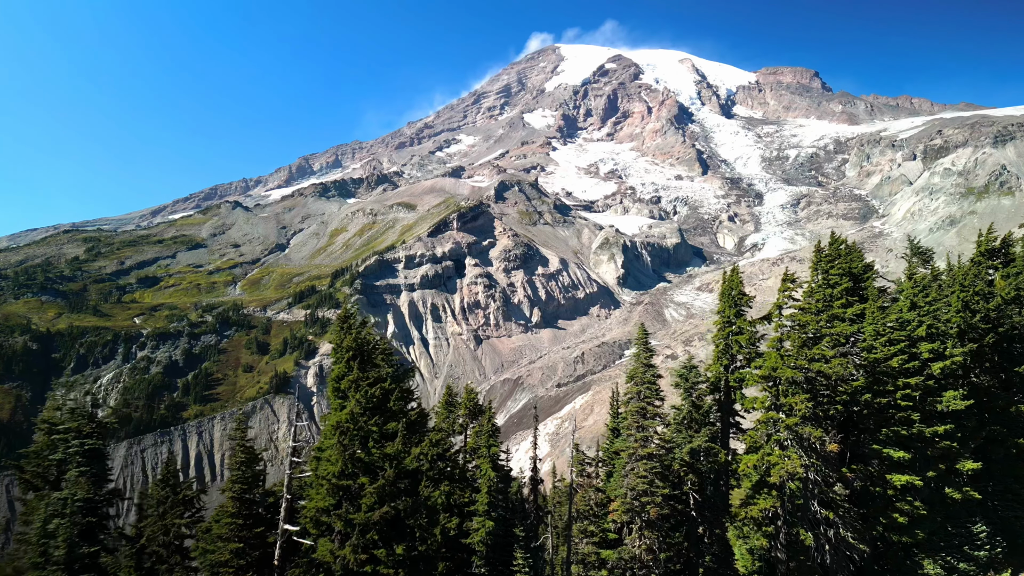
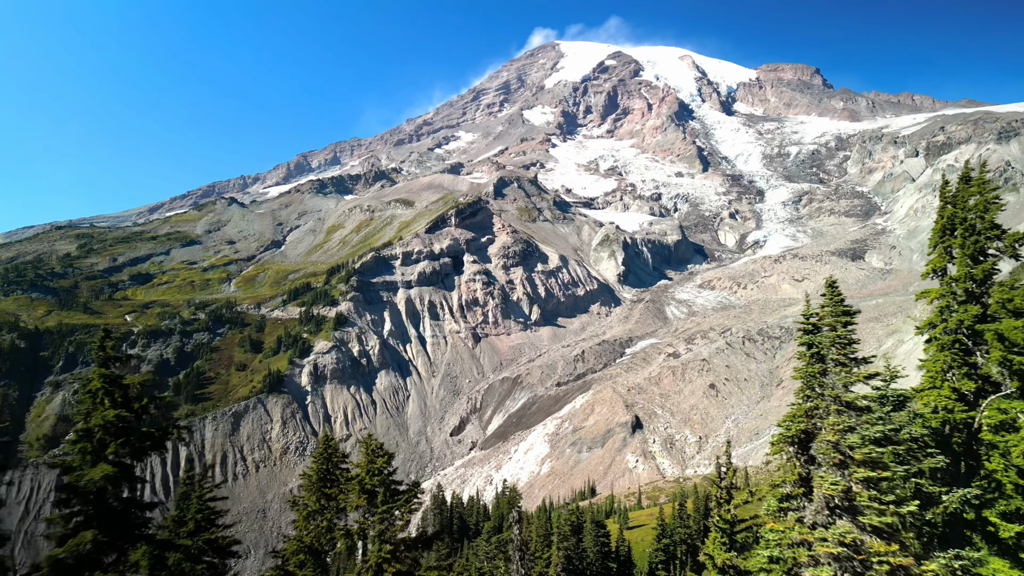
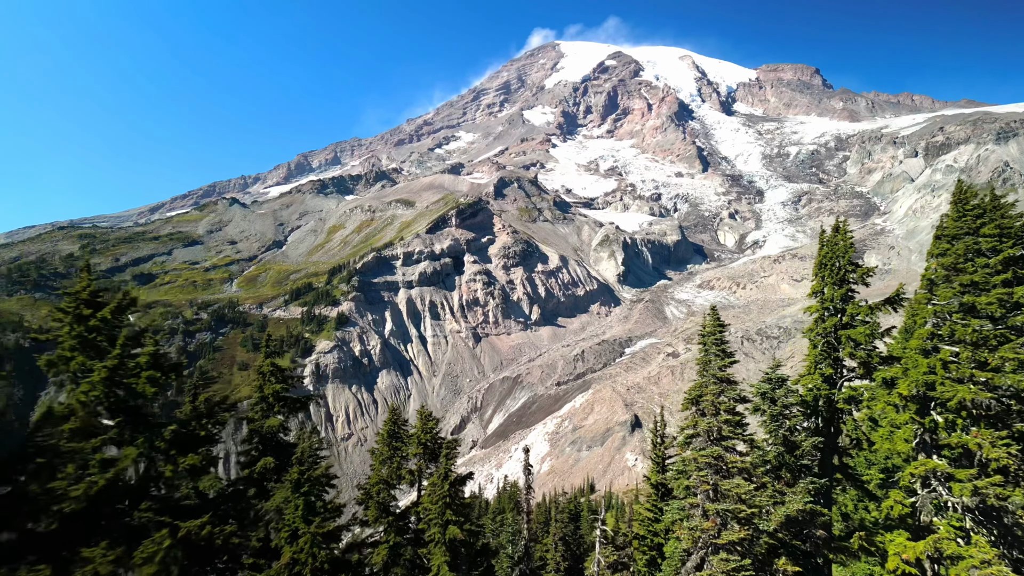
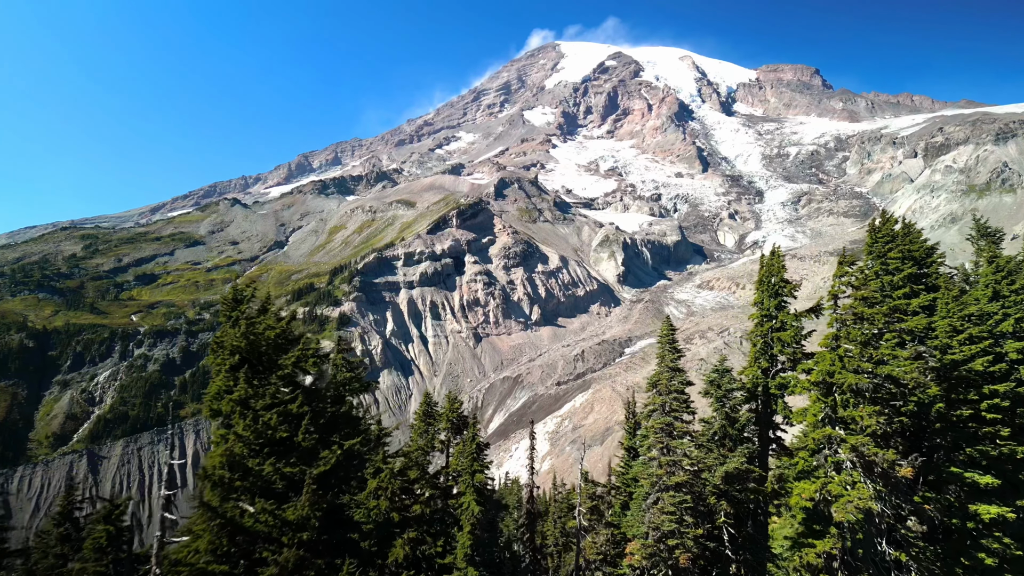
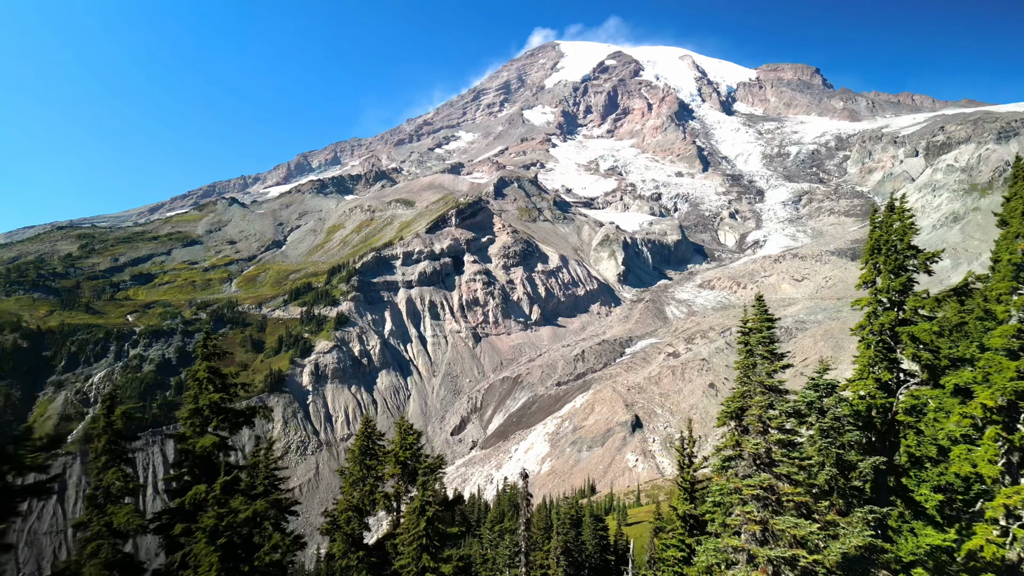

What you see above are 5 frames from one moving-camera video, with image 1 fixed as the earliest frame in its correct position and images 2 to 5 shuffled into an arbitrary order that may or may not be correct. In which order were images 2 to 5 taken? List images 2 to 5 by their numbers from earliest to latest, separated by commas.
4, 3, 5, 2
